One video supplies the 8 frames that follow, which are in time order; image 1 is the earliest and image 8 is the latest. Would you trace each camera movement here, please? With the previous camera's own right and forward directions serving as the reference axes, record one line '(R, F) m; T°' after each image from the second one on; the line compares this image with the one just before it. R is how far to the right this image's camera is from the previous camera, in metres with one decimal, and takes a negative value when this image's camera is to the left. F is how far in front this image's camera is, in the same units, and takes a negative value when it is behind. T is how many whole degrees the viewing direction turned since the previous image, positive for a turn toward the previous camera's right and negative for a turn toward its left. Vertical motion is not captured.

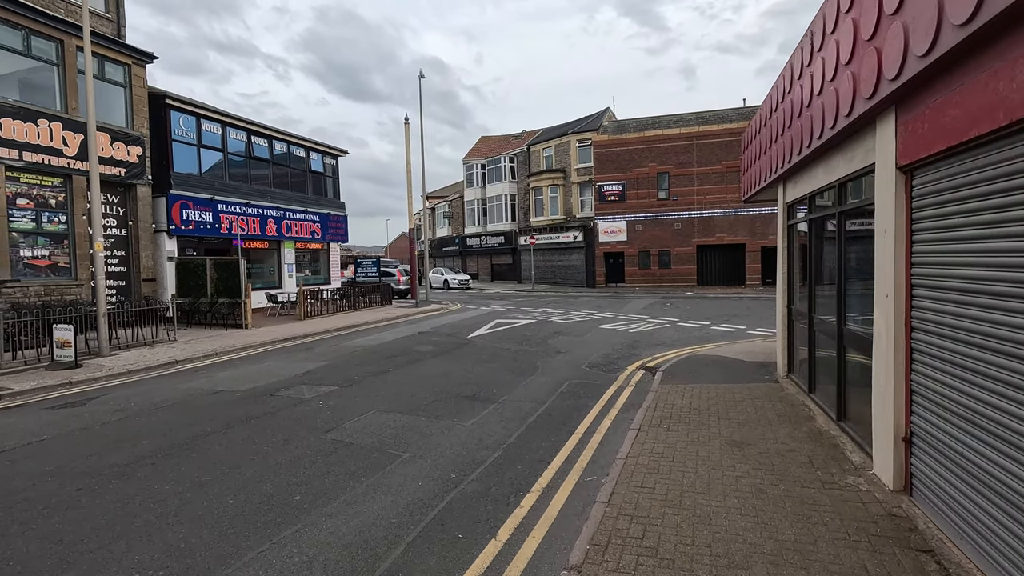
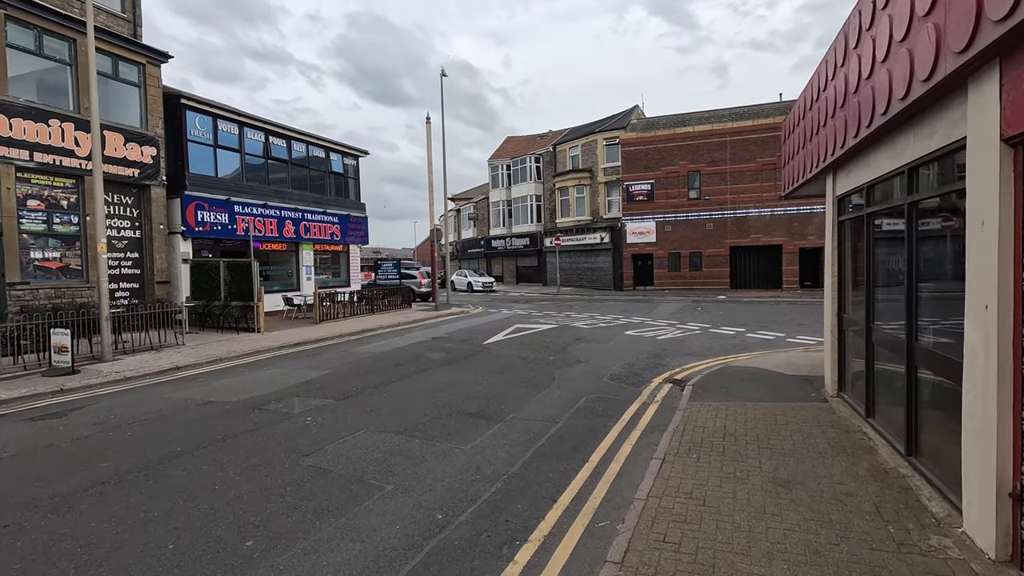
(+0.2, +0.8) m; -3°
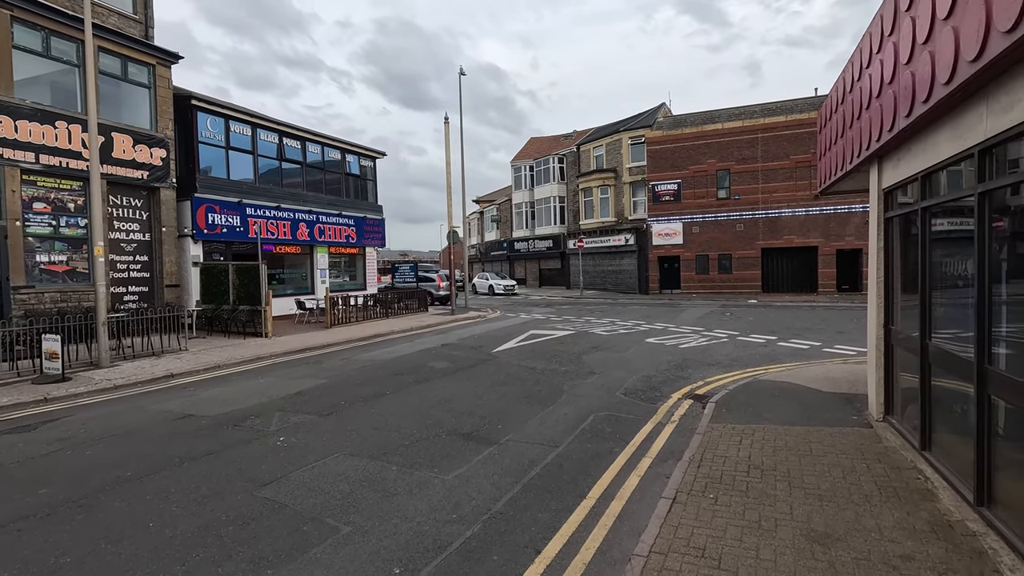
(+0.4, +0.7) m; -3°
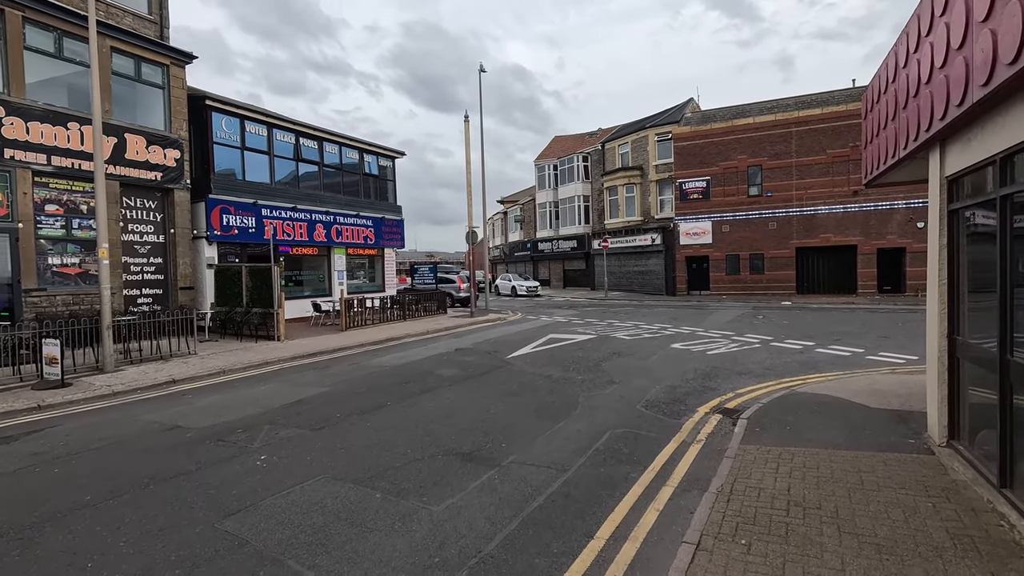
(+0.2, +0.6) m; -3°
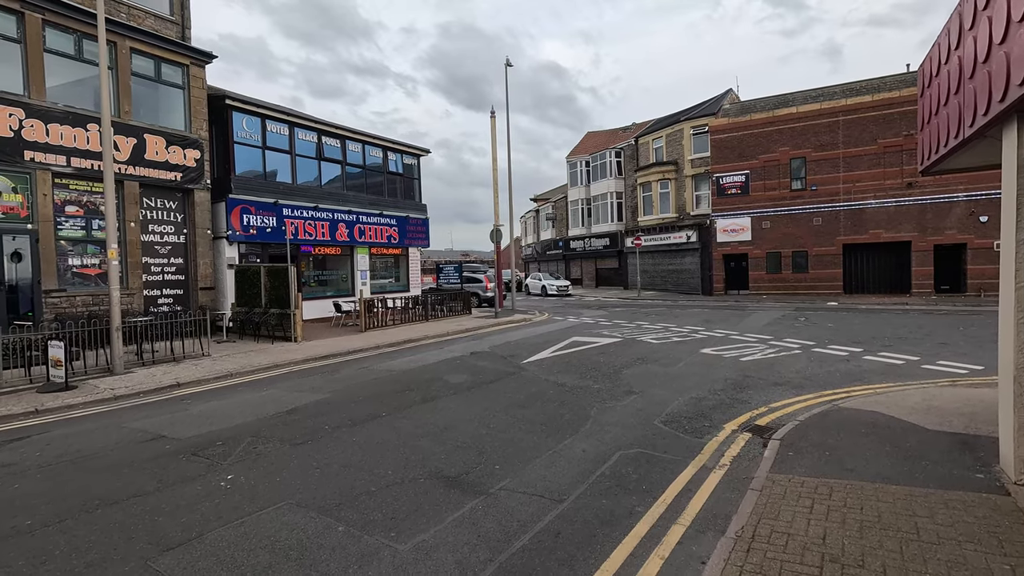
(+0.4, +0.6) m; -4°
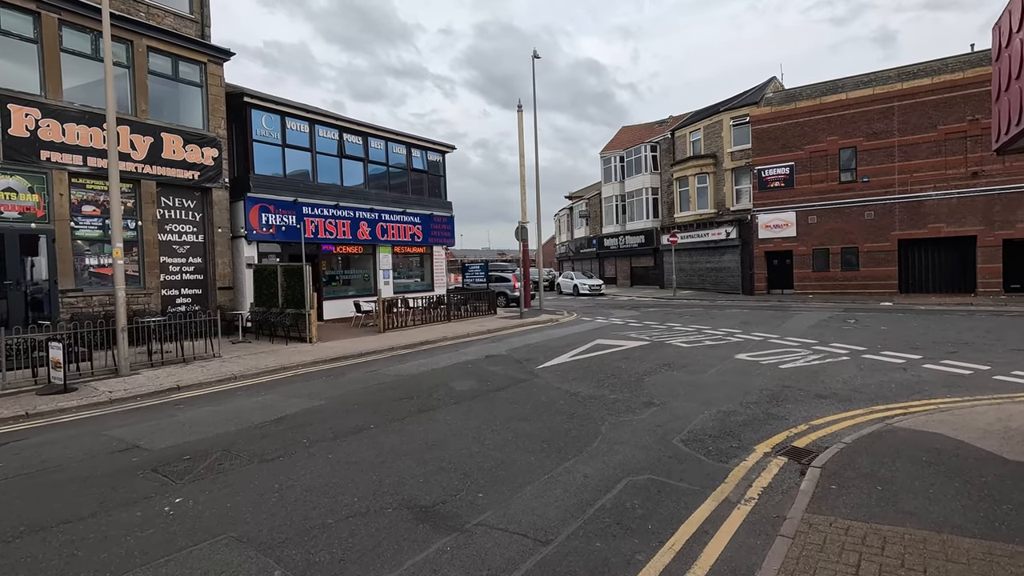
(+0.4, +0.7) m; -4°
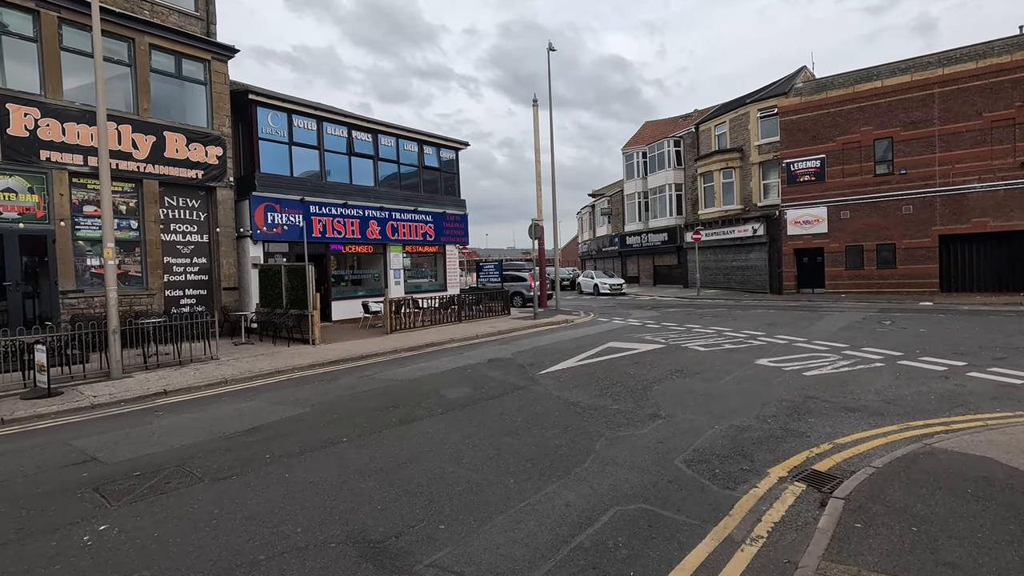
(+0.4, +0.6) m; -3°
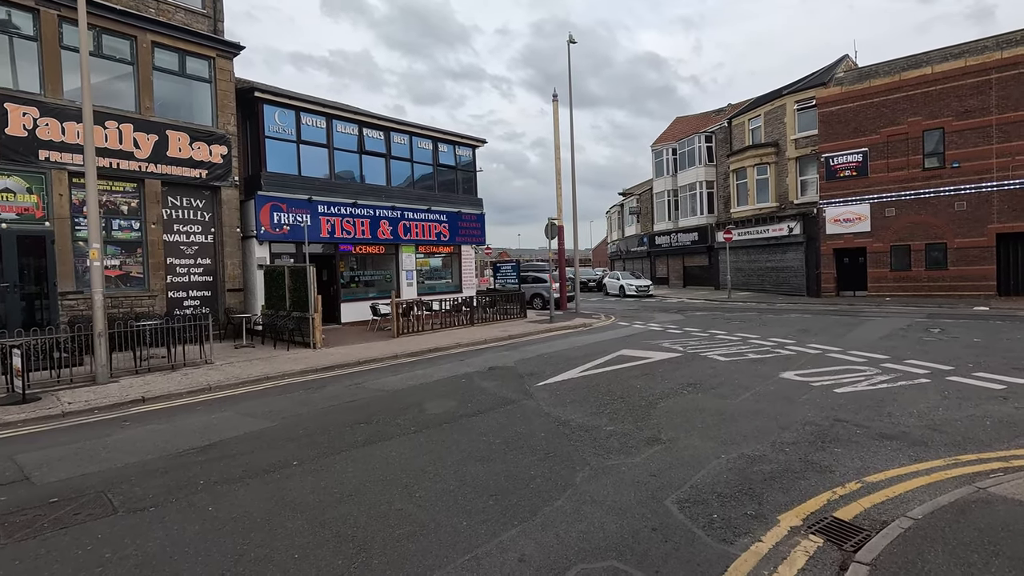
(+0.6, +0.7) m; -4°
